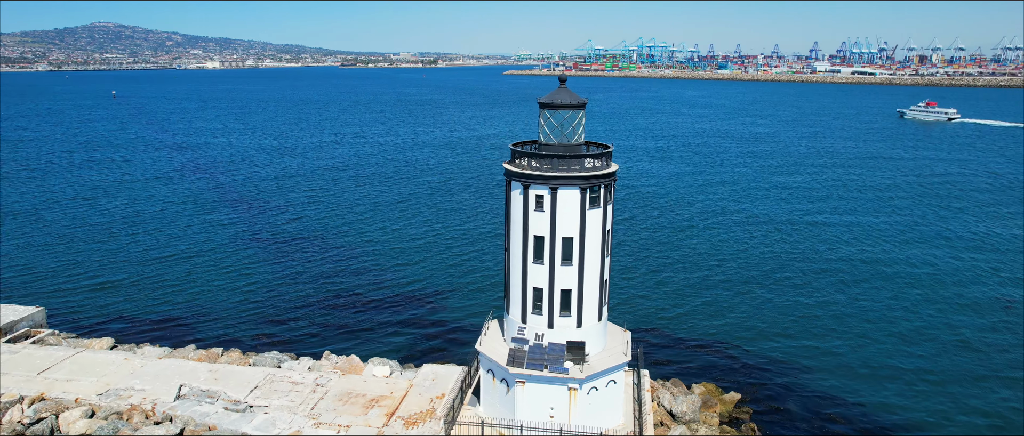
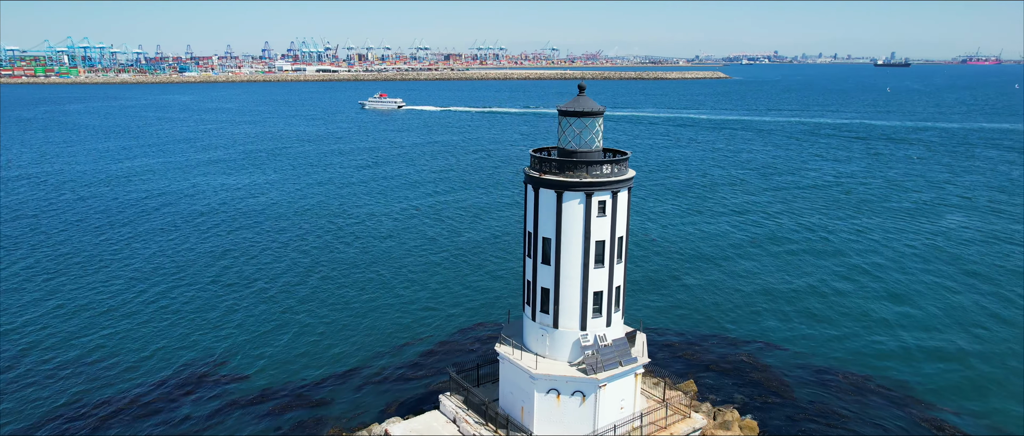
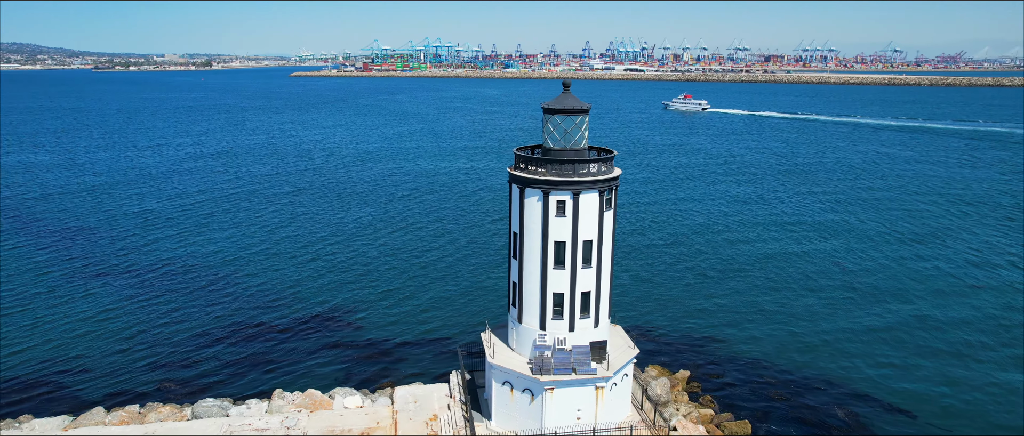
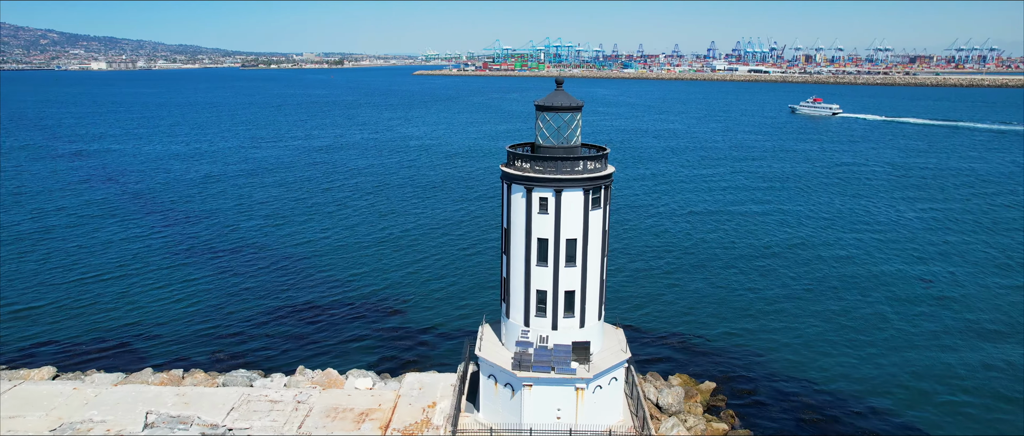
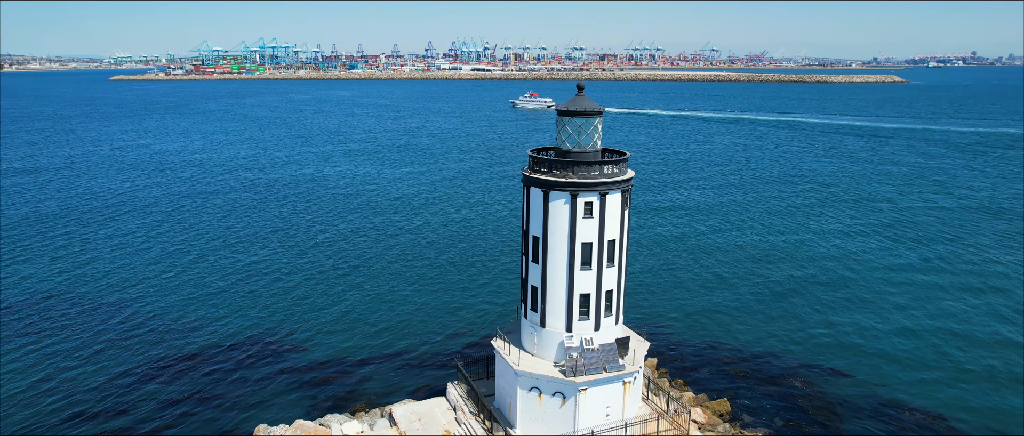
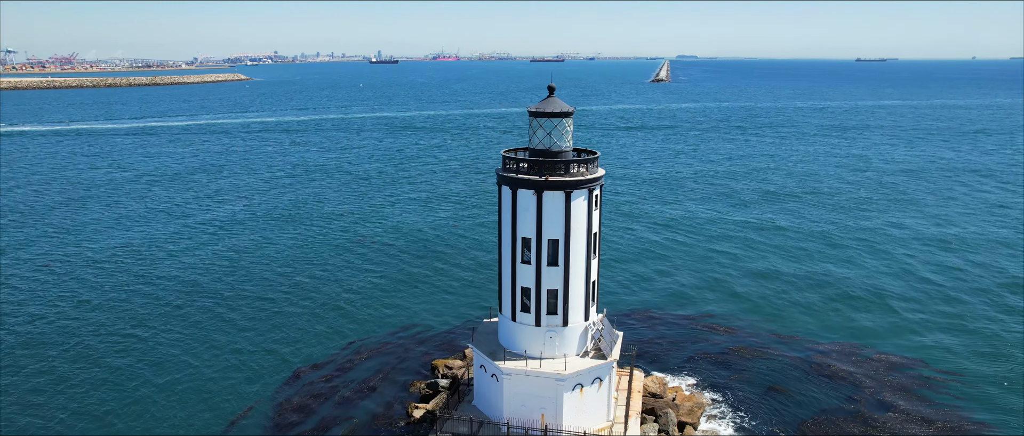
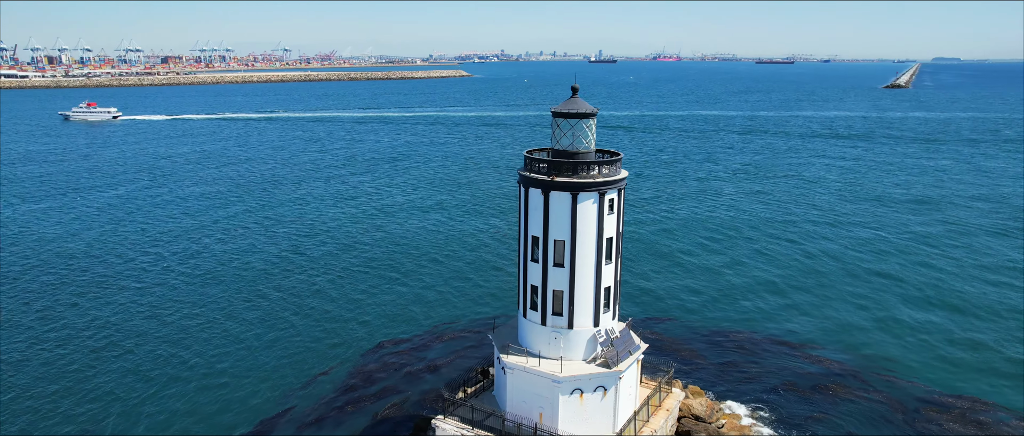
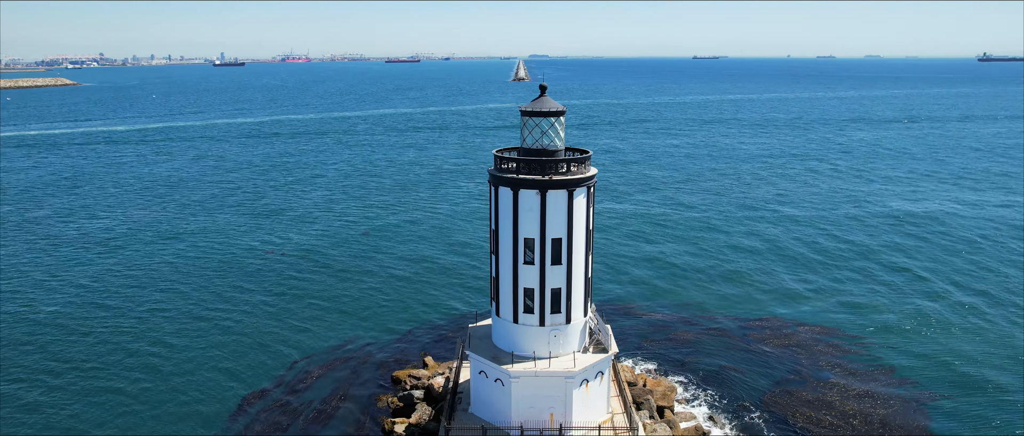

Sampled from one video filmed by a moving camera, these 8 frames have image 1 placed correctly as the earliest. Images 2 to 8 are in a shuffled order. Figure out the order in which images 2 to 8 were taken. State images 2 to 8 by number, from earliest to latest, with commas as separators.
4, 3, 5, 2, 7, 6, 8
